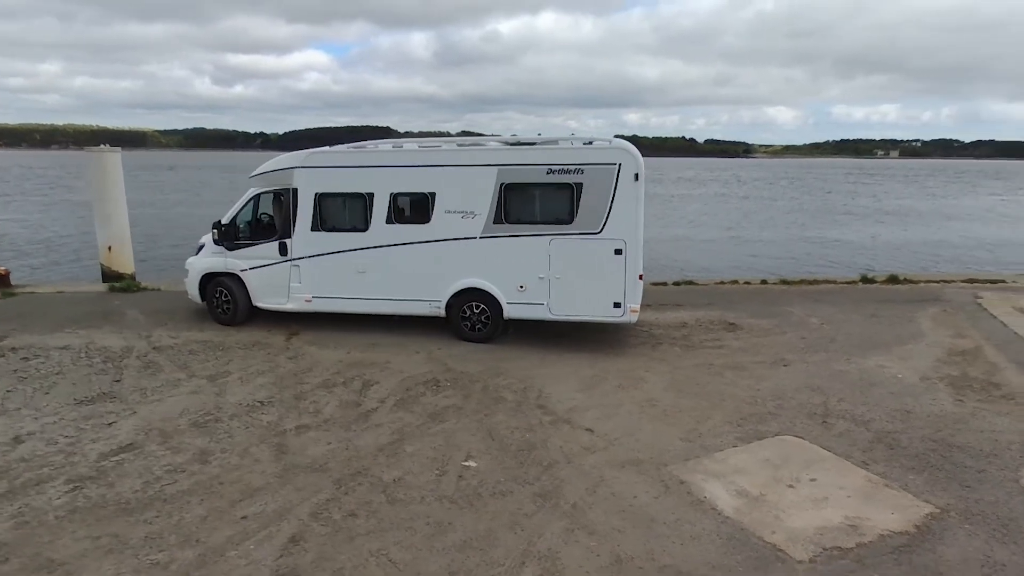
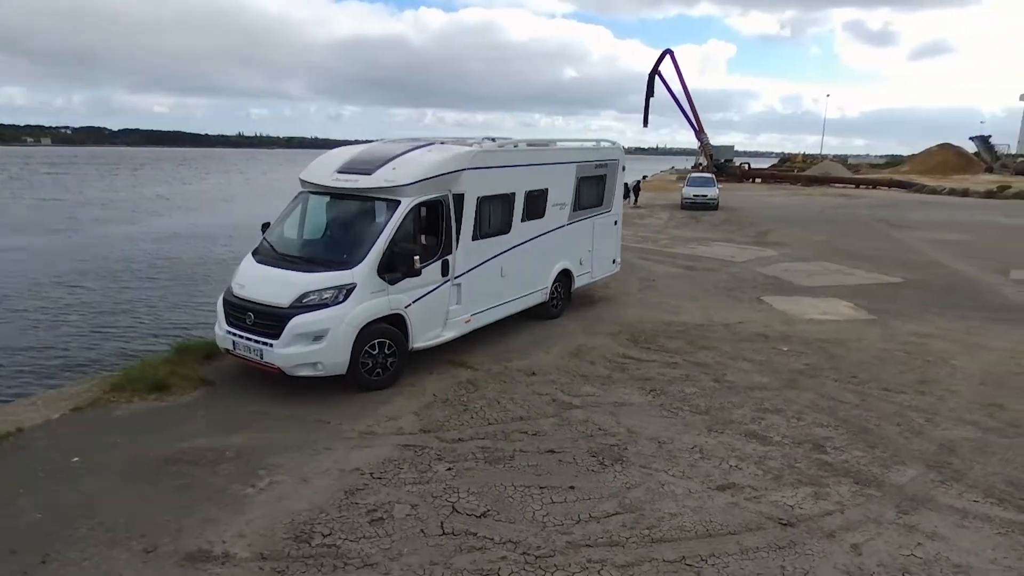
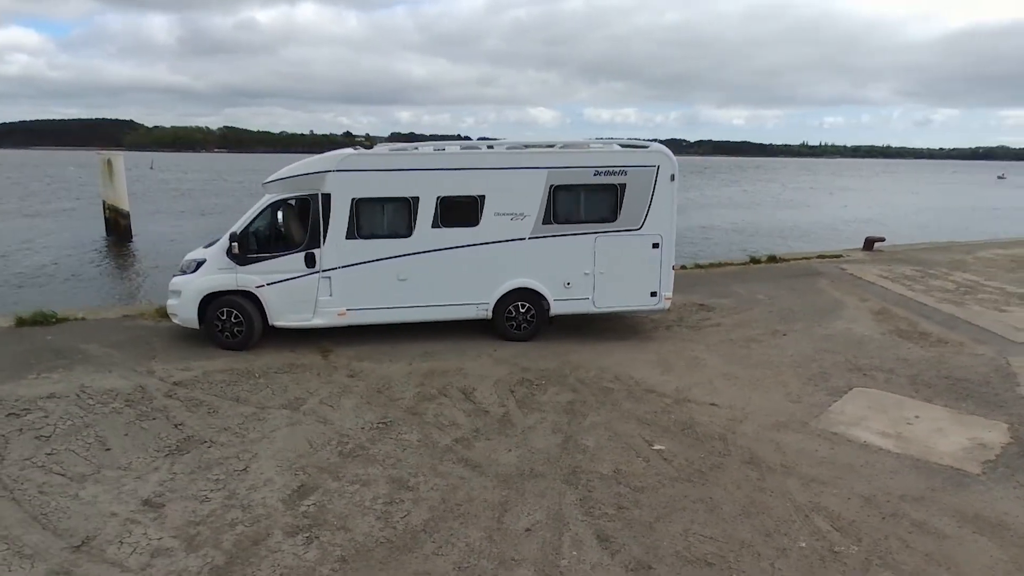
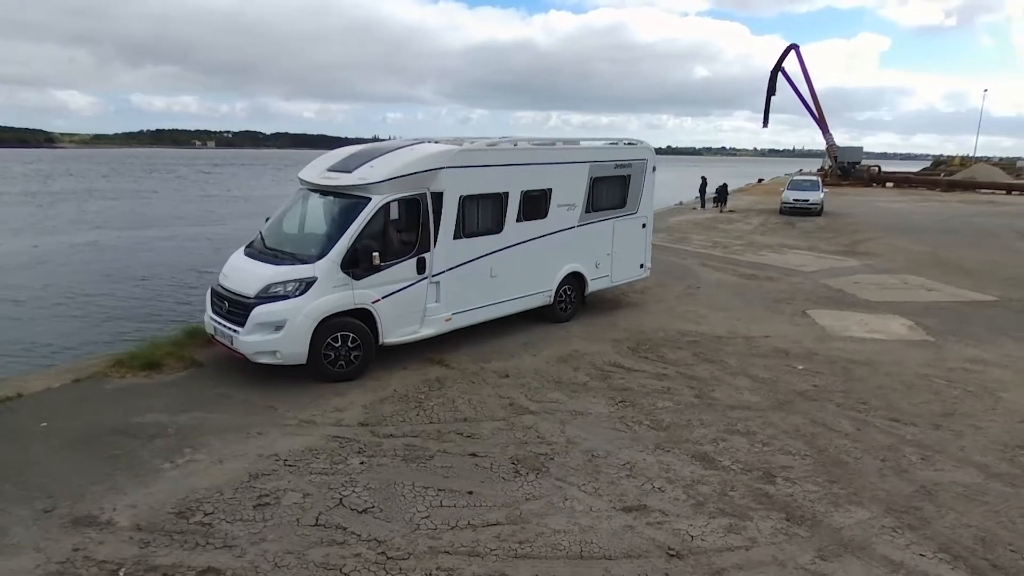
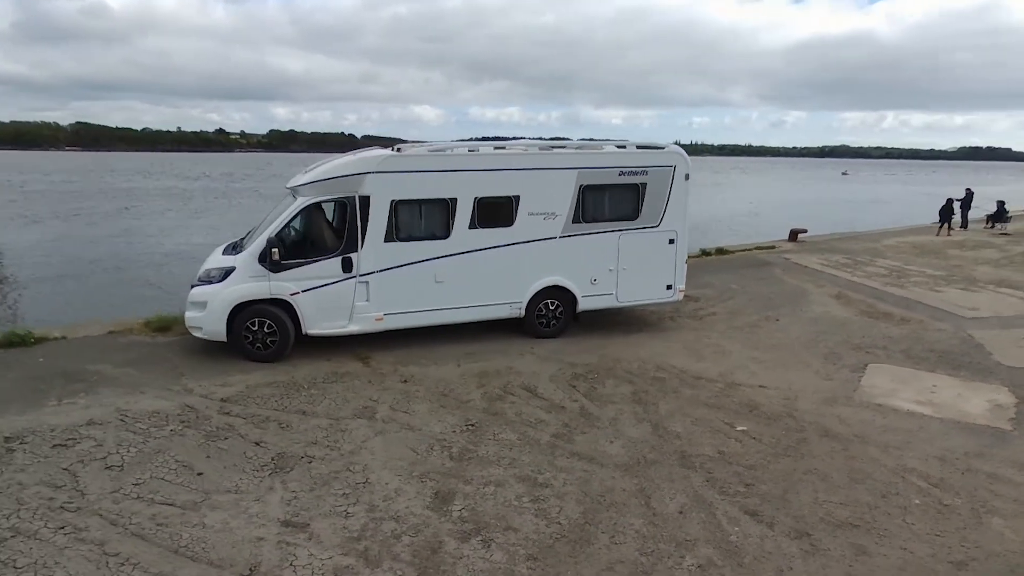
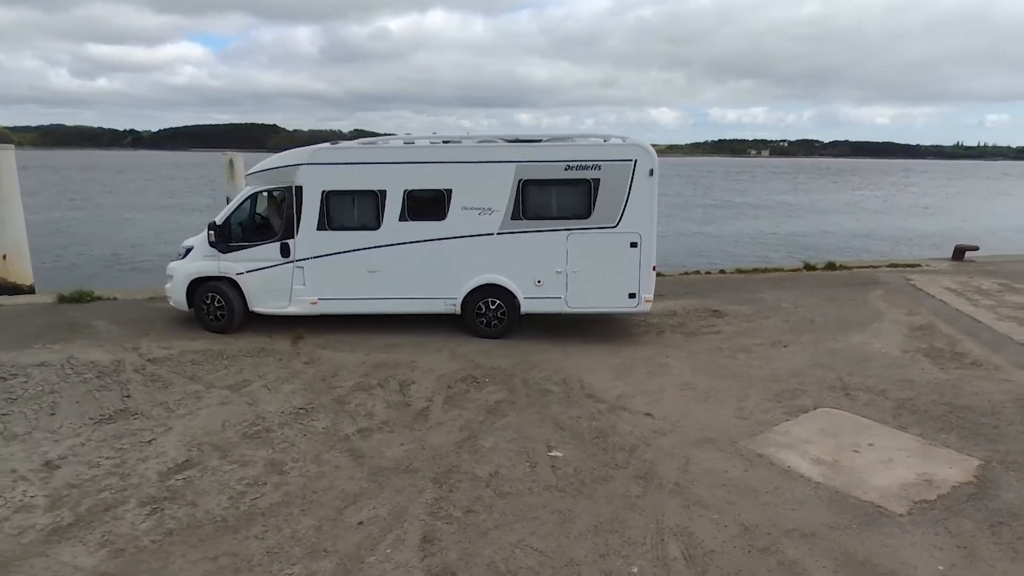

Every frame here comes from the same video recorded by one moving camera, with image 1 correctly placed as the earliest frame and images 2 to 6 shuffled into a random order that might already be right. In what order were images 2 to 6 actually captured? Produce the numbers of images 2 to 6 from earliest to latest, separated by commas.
6, 3, 5, 4, 2
